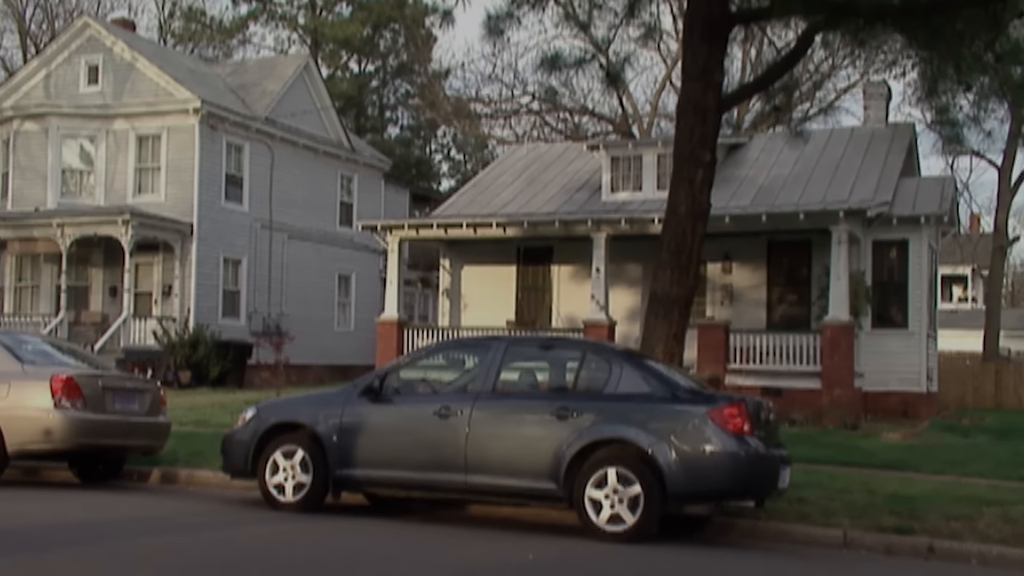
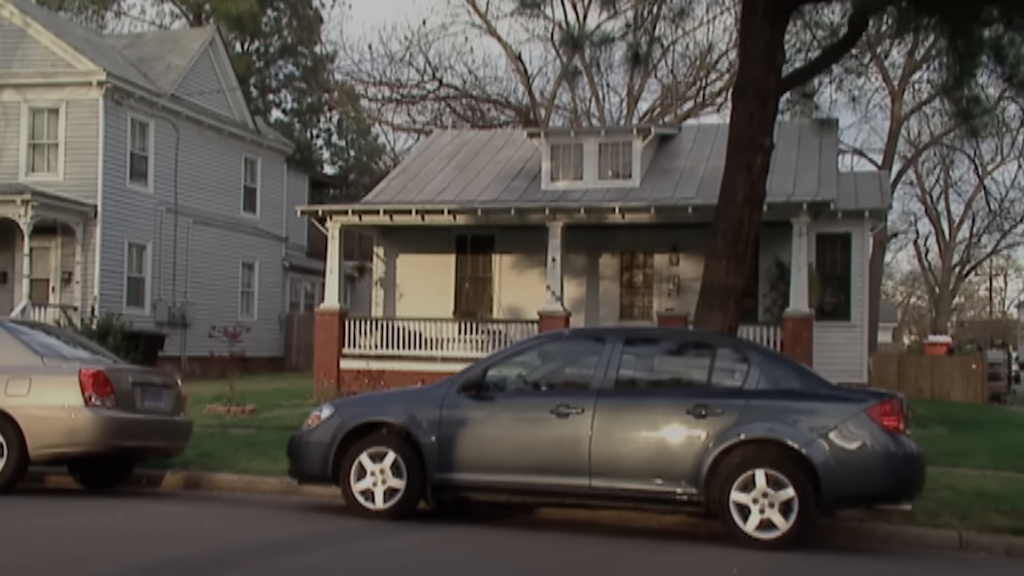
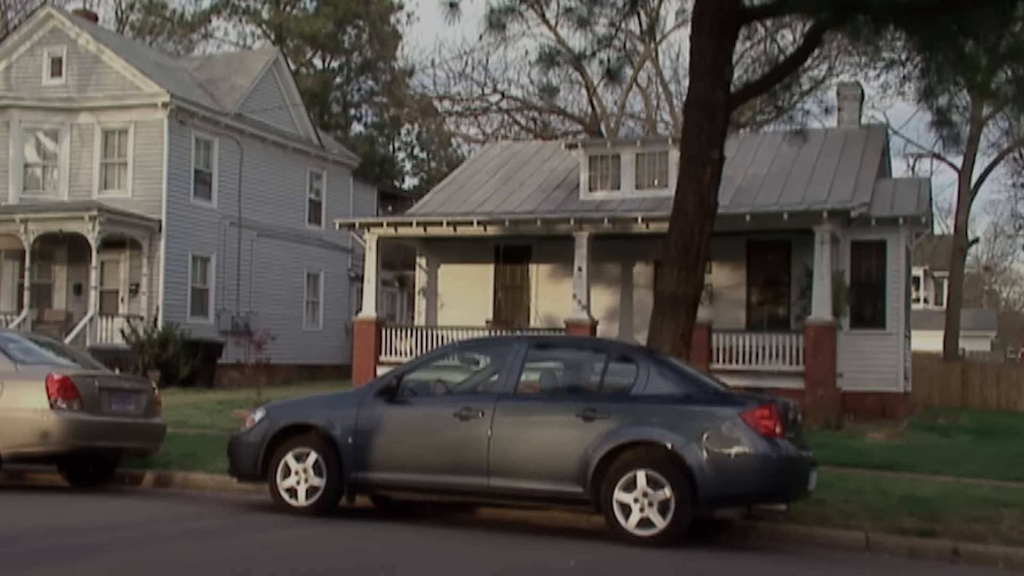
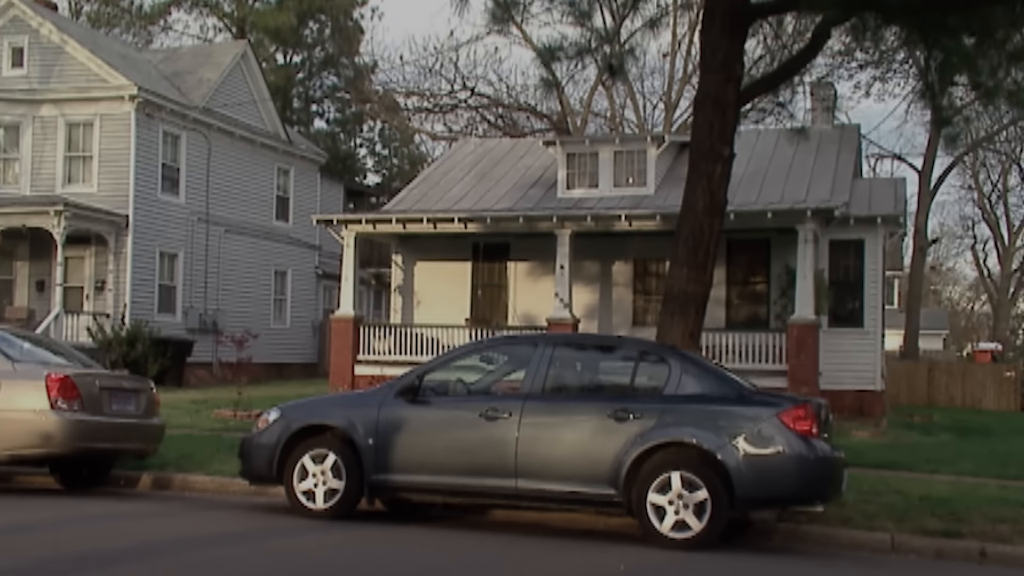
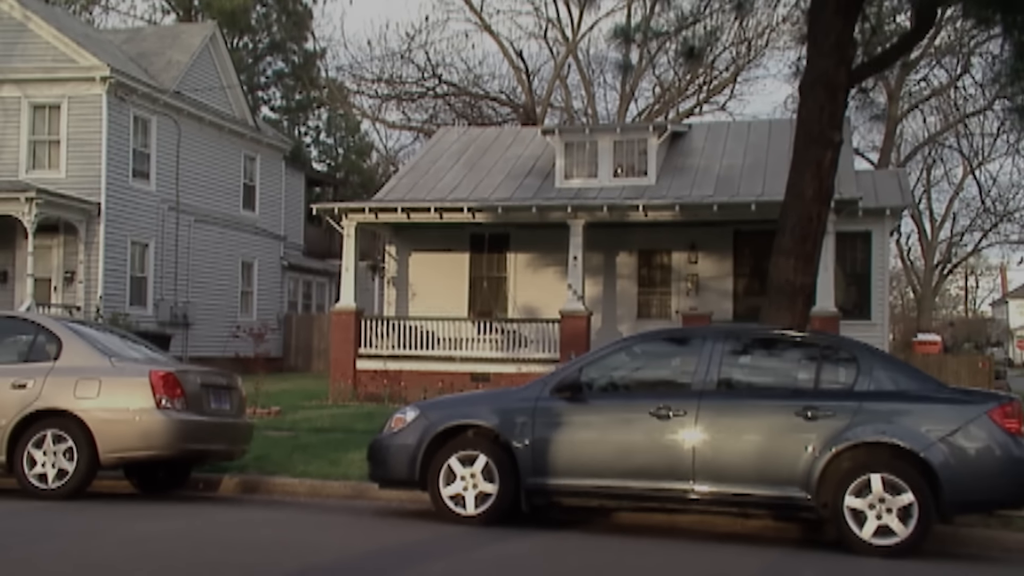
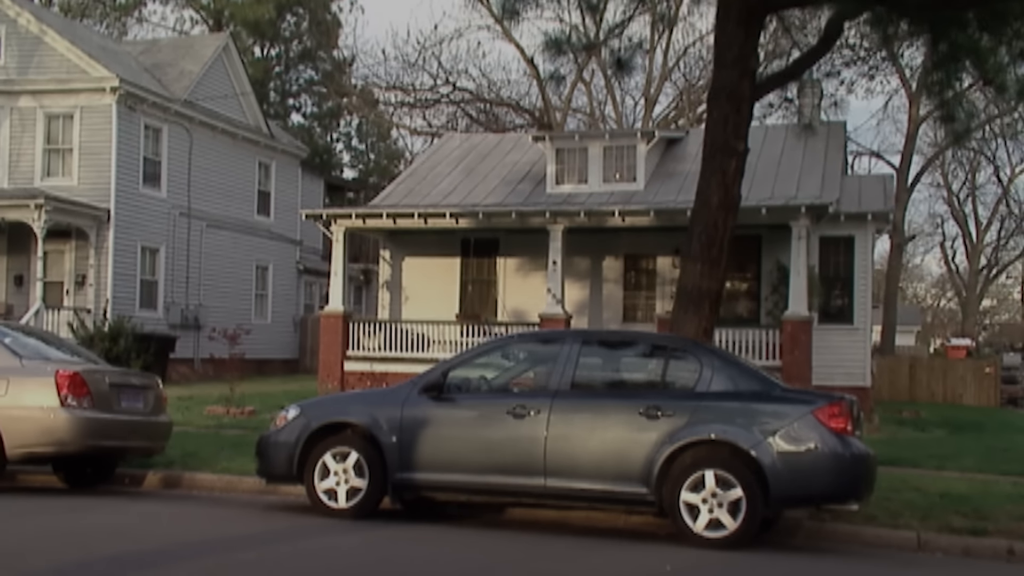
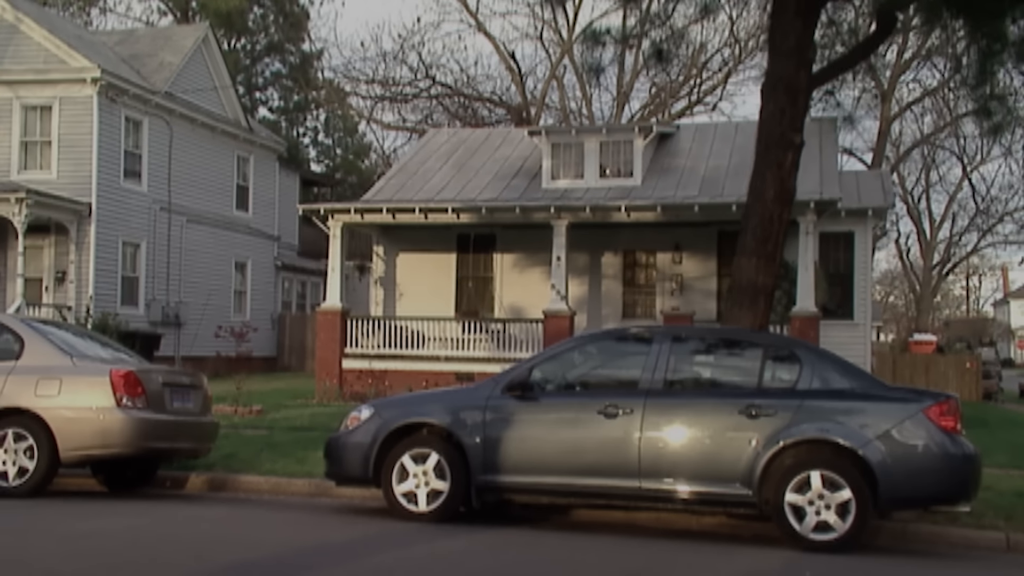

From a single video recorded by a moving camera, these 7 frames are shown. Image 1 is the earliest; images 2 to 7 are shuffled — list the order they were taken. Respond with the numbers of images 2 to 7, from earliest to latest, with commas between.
3, 4, 6, 2, 7, 5
